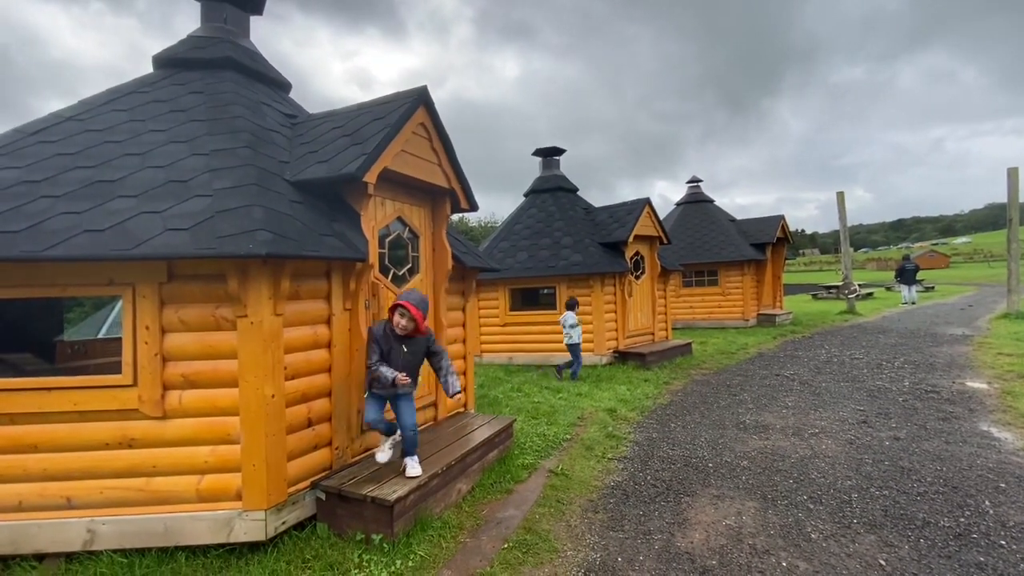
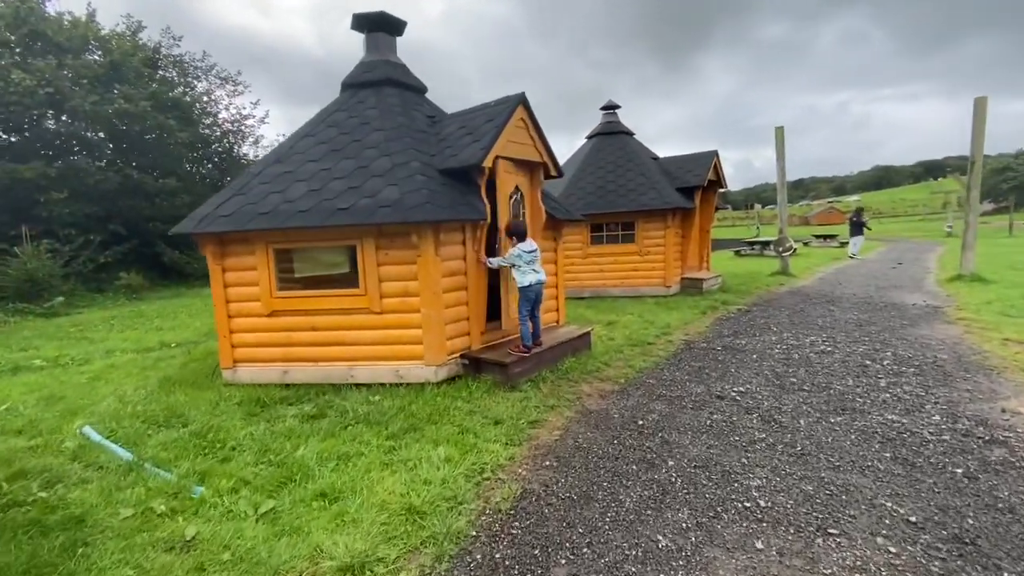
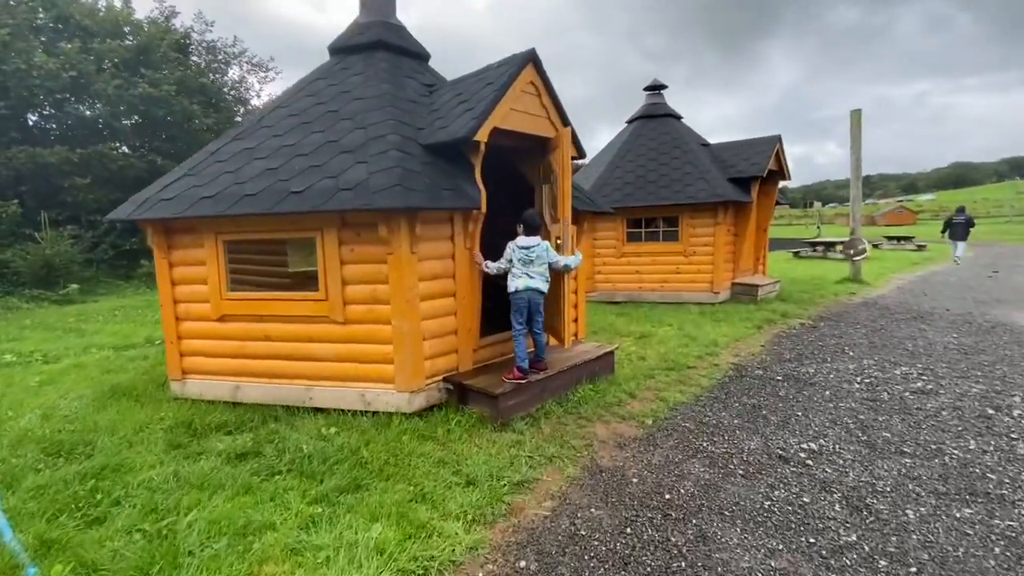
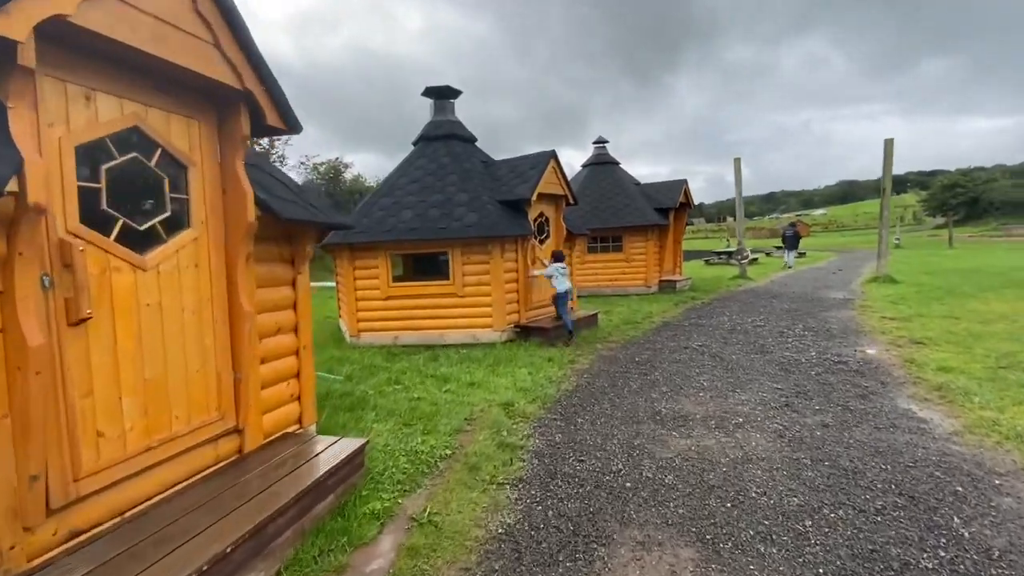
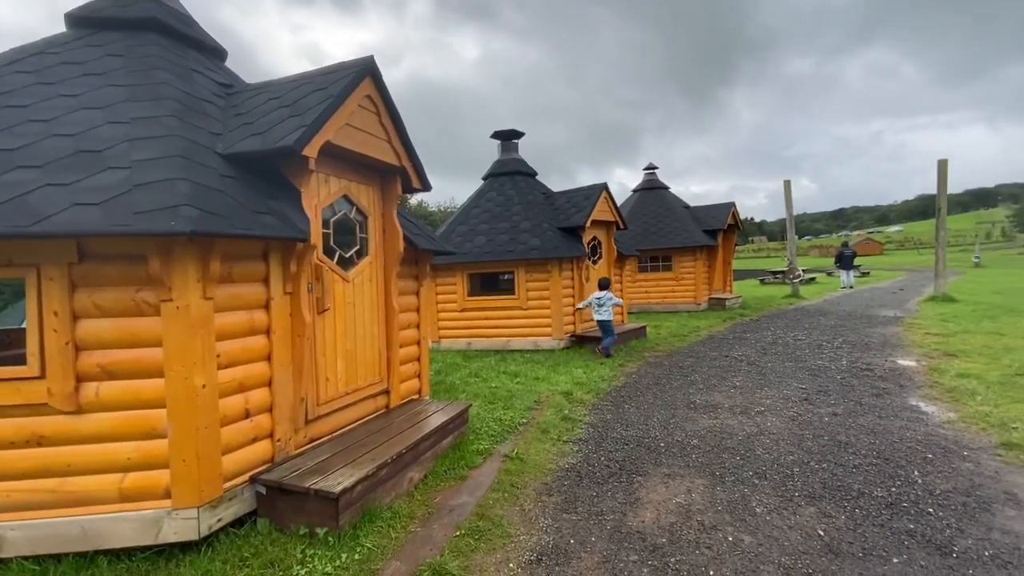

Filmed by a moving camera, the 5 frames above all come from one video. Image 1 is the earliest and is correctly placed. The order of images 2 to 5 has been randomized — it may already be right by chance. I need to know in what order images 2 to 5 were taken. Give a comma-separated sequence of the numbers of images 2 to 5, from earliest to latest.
5, 4, 2, 3
